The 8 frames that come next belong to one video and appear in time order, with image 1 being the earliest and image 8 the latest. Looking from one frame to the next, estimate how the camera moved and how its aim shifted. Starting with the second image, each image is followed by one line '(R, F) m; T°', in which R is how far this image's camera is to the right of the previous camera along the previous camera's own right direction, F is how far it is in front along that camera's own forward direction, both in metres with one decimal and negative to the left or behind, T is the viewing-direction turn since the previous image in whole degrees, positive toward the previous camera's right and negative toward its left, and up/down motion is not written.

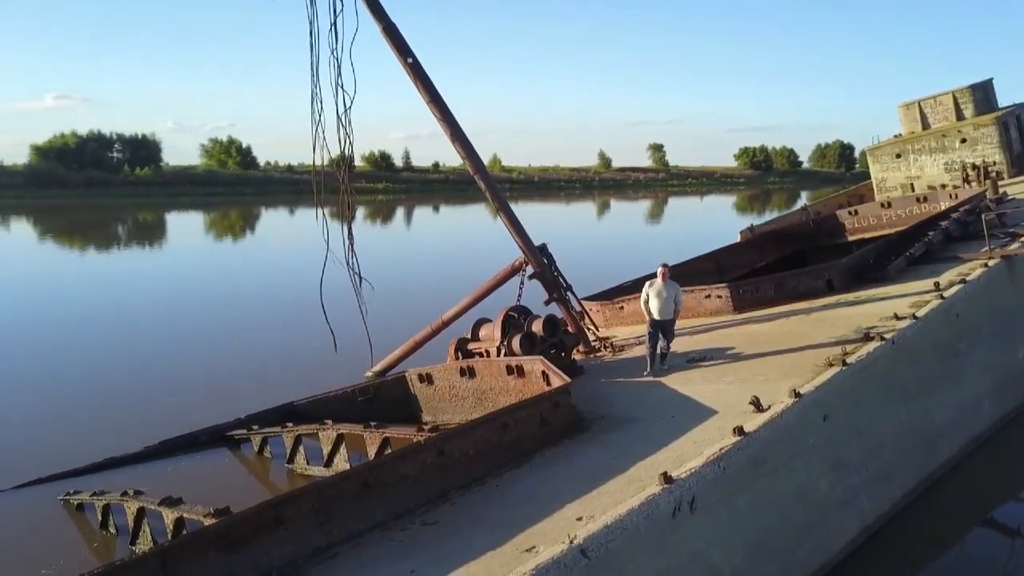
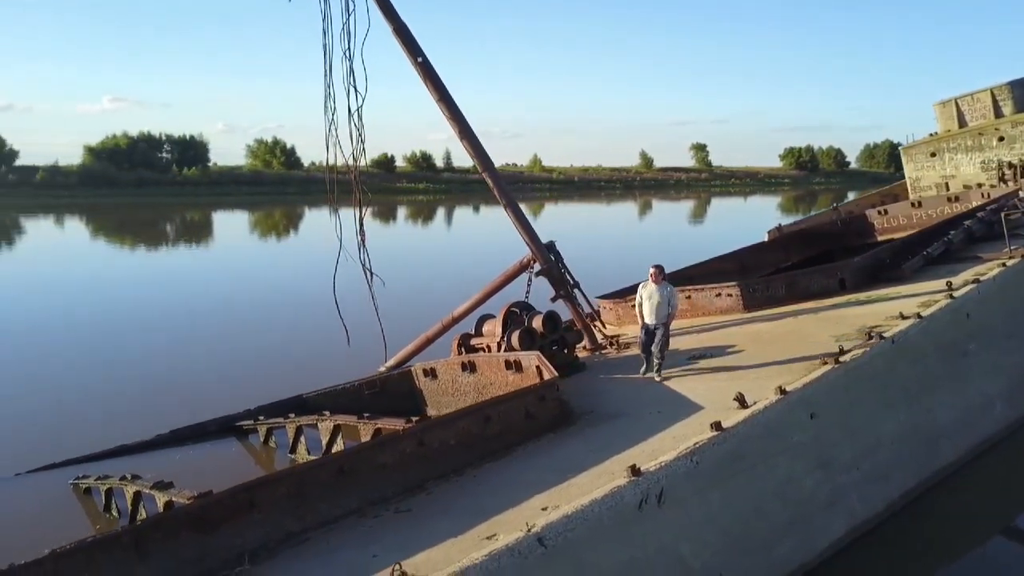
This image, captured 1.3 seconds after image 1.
(+0.4, -0.1) m; -3°
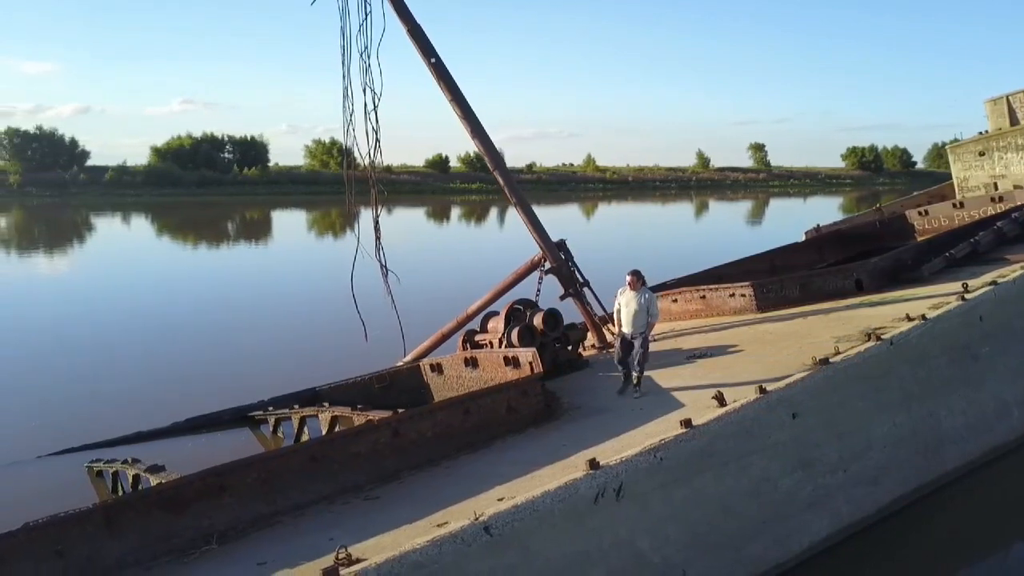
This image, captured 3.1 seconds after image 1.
(+0.5, -0.1) m; -4°
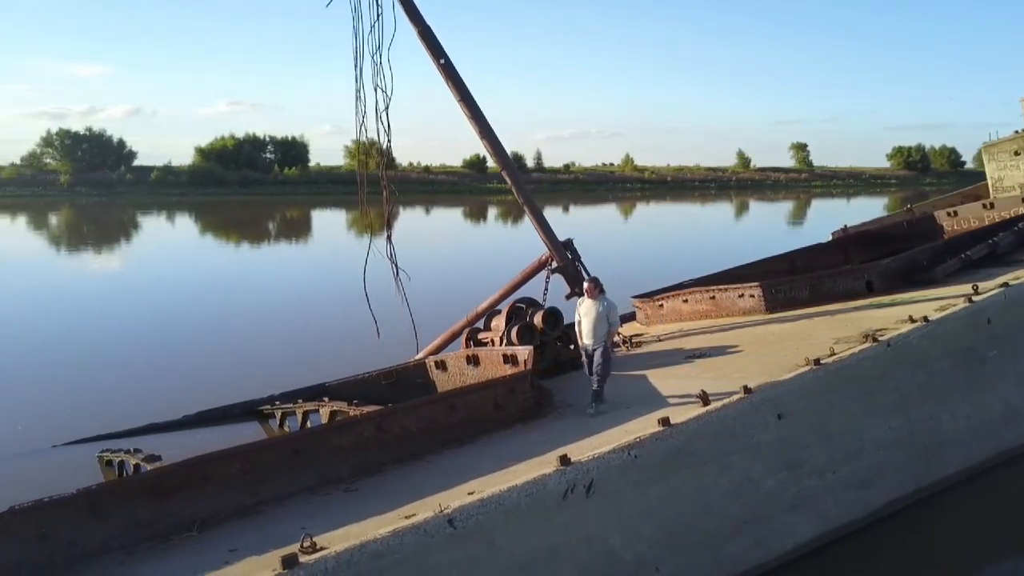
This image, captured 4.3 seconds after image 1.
(+0.4, -0.1) m; -3°
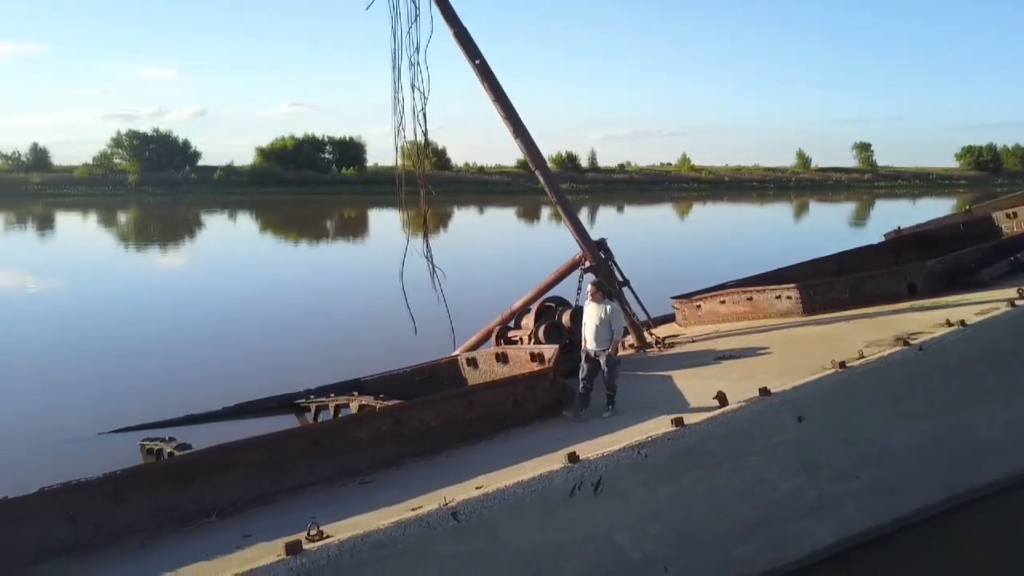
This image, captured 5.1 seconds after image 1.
(+0.2, 0.0) m; -4°
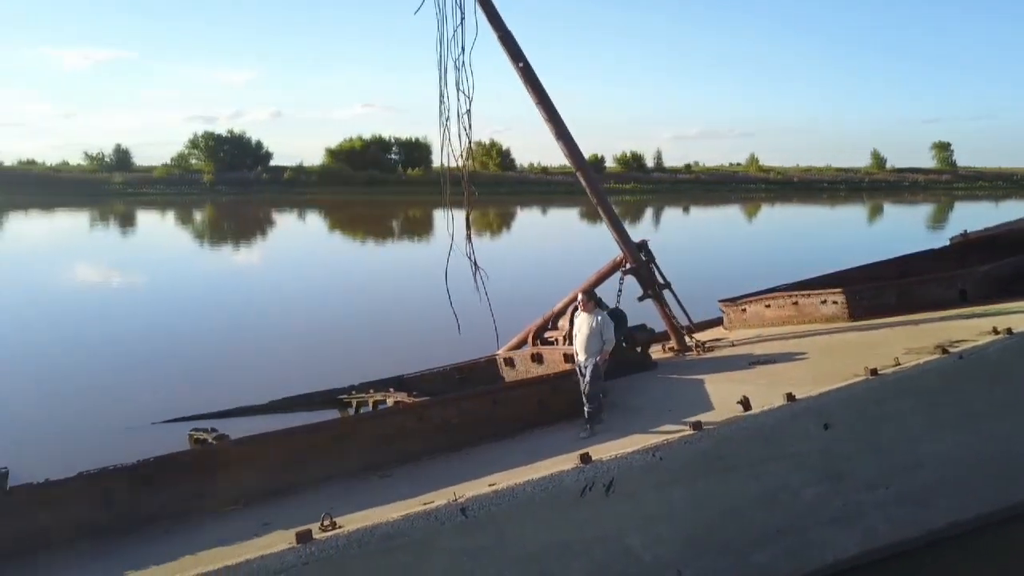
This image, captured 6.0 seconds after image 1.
(+0.3, -0.1) m; -5°
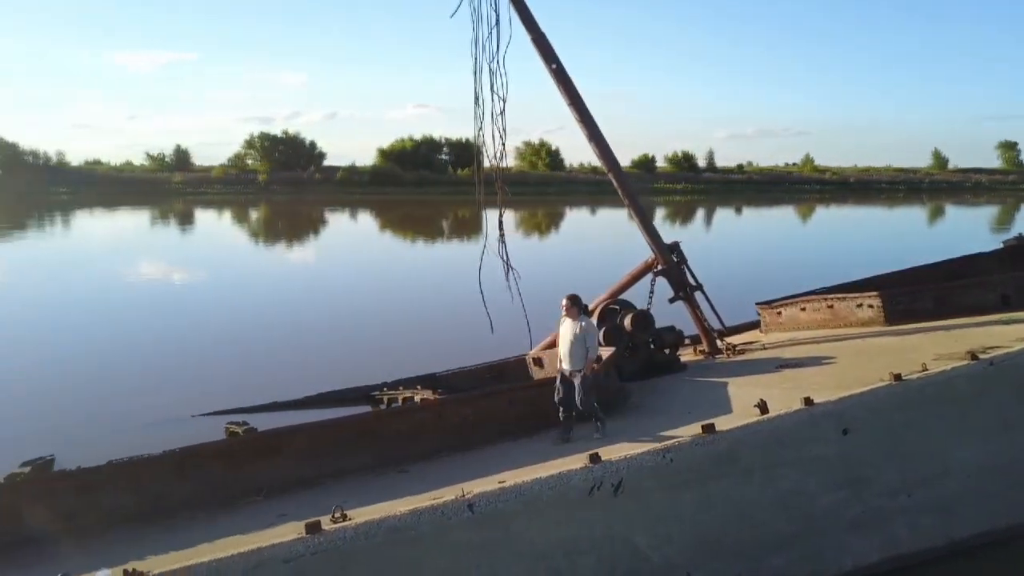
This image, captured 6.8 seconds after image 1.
(+0.2, -0.1) m; -4°
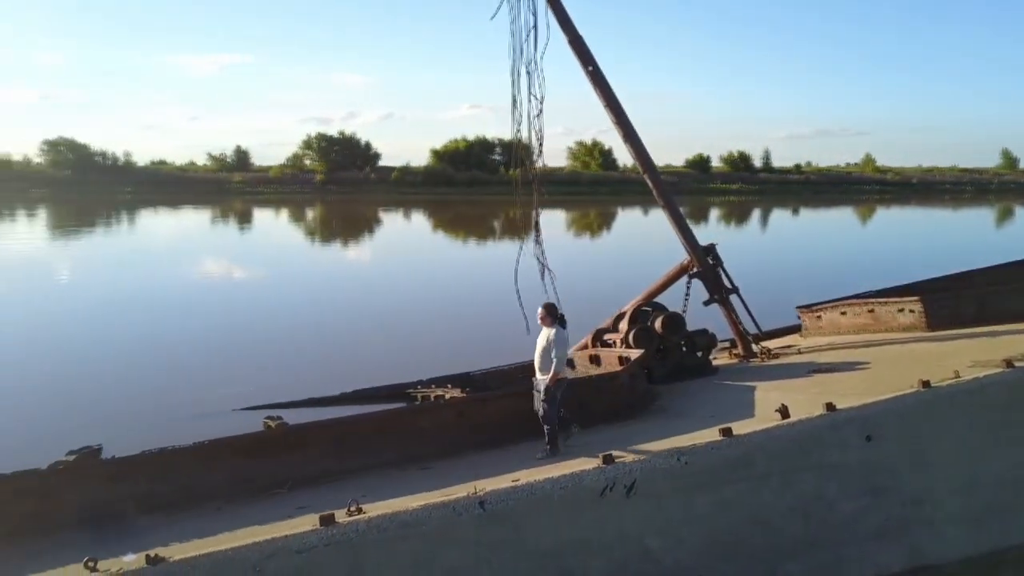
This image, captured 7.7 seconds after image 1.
(+0.2, -0.1) m; -4°
